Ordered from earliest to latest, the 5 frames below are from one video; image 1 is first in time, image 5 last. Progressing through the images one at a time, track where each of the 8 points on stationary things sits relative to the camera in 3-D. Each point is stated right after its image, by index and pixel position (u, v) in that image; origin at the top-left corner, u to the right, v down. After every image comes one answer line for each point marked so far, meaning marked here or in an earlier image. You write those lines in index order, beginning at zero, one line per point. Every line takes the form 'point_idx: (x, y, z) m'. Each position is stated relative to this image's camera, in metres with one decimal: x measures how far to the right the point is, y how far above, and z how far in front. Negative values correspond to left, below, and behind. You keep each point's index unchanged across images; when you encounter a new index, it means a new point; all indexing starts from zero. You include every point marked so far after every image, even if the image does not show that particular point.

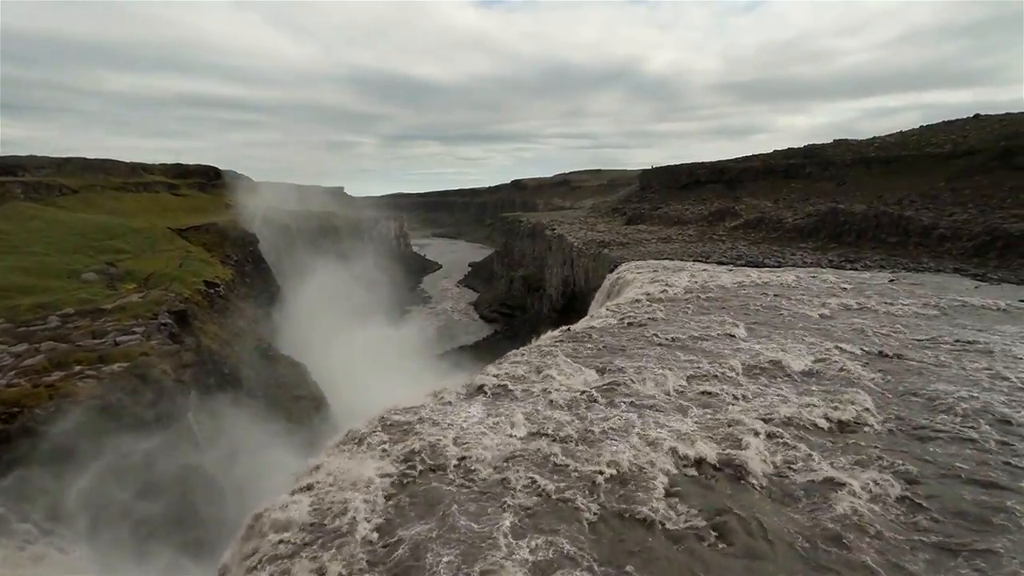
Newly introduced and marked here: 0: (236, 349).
0: (-7.9, -1.9, +16.4) m
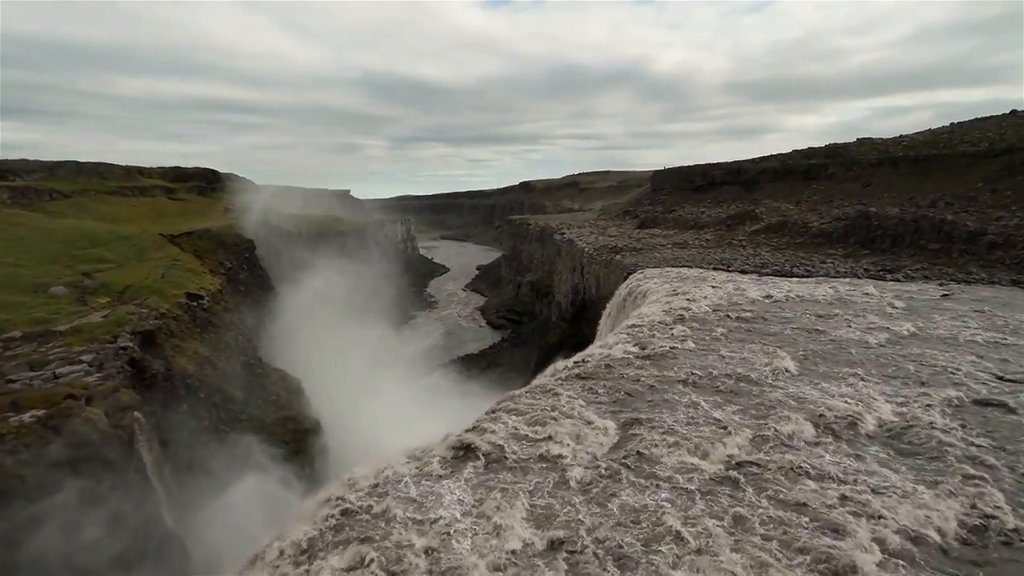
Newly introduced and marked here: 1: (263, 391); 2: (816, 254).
0: (-7.8, -2.2, +15.1) m
1: (-7.4, -3.1, +17.0) m
2: (+10.4, +1.1, +19.6) m
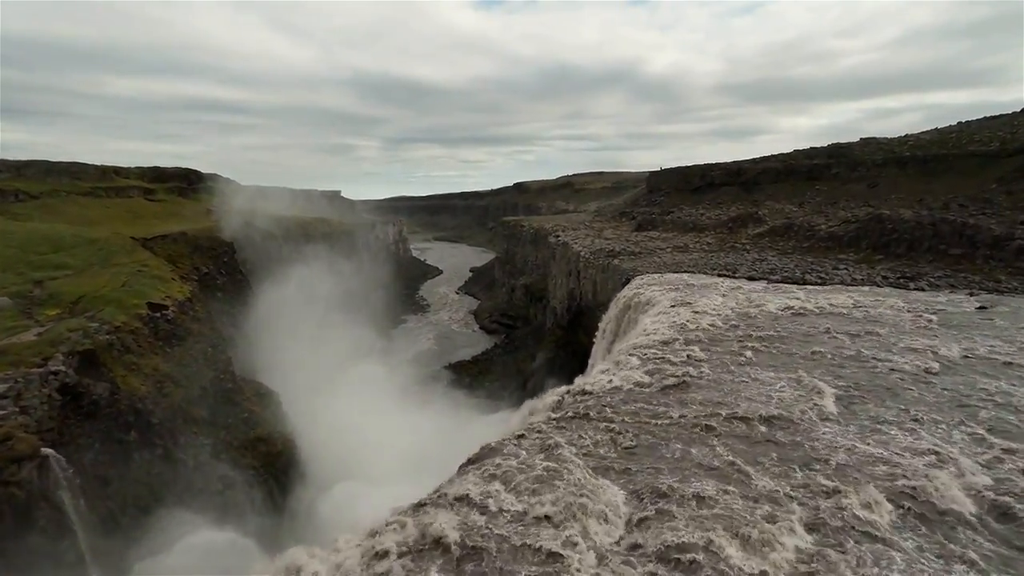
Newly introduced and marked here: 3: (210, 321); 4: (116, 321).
0: (-8.0, -2.5, +13.8) m
1: (-7.6, -3.3, +15.6) m
2: (+10.2, +0.9, +18.5) m
3: (-10.1, -1.1, +19.1) m
4: (-9.0, -0.7, +13.0) m
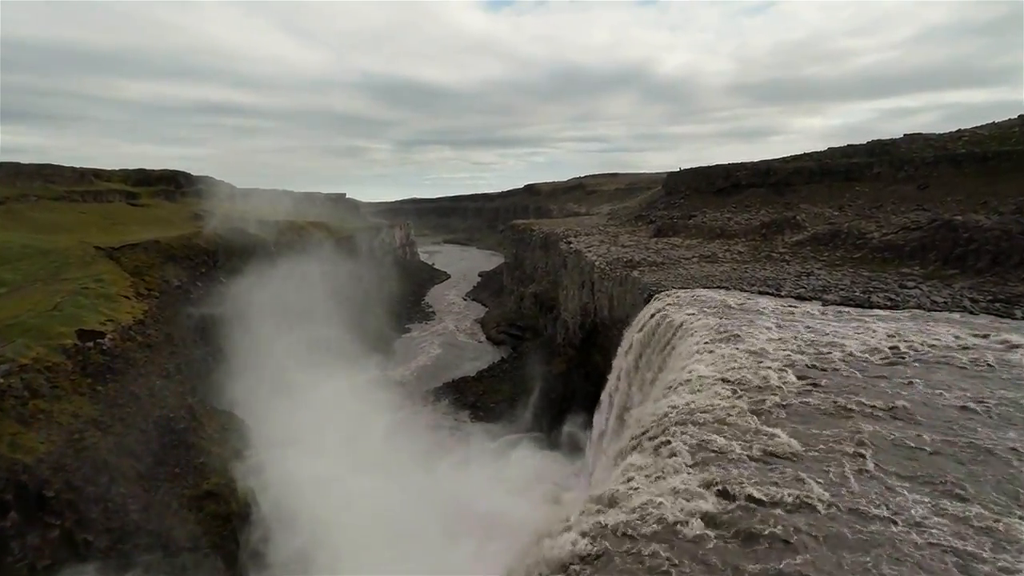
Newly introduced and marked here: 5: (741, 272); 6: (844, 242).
0: (-8.0, -3.0, +11.3) m
1: (-7.6, -3.9, +13.1) m
2: (+10.3, +0.4, +15.6) m
3: (-10.0, -1.6, +16.7) m
4: (-9.0, -1.3, +10.6) m
5: (+7.5, +0.5, +18.8) m
6: (+11.4, +1.6, +19.7) m
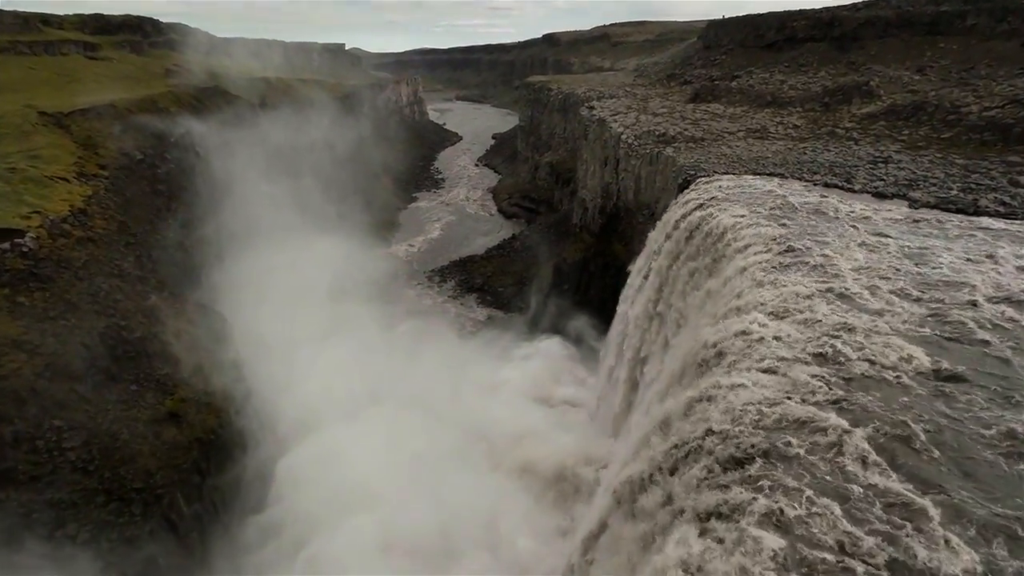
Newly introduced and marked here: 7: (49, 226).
0: (-7.9, -1.3, +9.5) m
1: (-7.5, -1.7, +11.5) m
2: (+10.5, +2.7, +12.5) m
3: (-9.8, +1.4, +14.5) m
4: (-9.0, +0.2, +8.4) m
5: (+7.8, +3.6, +15.6) m
6: (+11.7, +4.8, +16.1) m
7: (-9.4, +1.3, +11.7) m
